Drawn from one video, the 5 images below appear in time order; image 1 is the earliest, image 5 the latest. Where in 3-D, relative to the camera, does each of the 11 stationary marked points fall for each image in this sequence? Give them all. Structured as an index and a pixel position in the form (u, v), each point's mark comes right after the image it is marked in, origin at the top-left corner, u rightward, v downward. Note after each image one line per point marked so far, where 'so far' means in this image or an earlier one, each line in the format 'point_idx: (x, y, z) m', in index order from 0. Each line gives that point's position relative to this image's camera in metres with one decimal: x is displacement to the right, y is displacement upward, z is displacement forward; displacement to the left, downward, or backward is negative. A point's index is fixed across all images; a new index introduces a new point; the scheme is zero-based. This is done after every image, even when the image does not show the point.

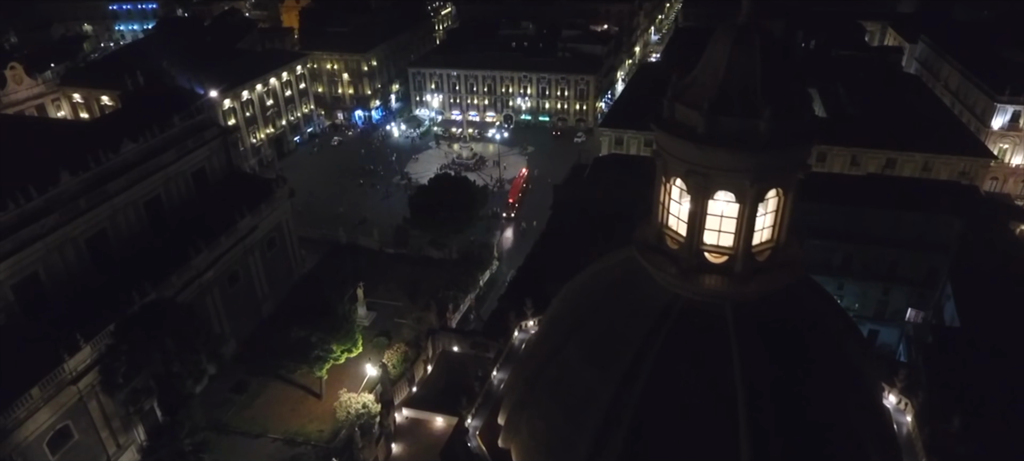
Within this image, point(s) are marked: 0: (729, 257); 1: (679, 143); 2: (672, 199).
0: (+5.3, -0.6, +15.8) m
1: (+3.8, +2.0, +14.8) m
2: (+4.0, +0.8, +16.1) m
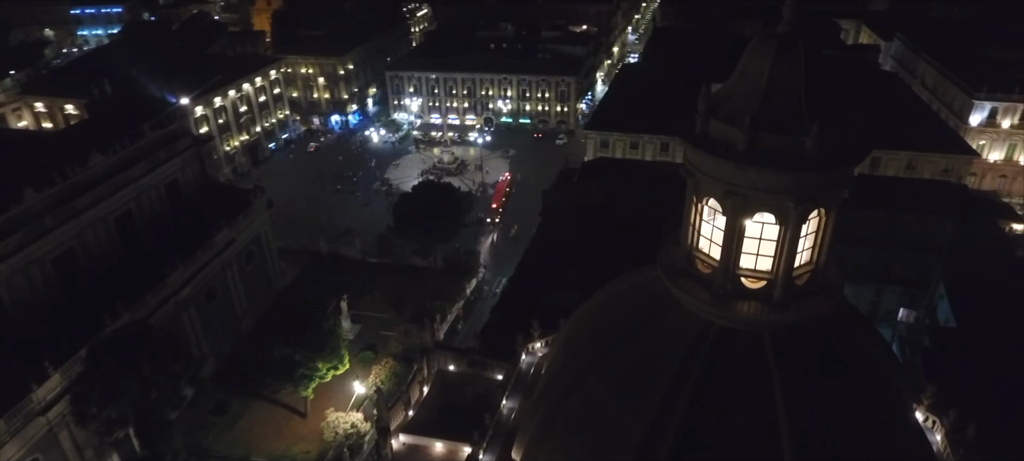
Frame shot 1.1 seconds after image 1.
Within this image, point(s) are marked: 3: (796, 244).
0: (+5.8, -1.2, +14.7) m
1: (+4.2, +1.5, +13.6) m
2: (+4.4, +0.3, +15.0) m
3: (+6.1, -0.3, +14.0) m
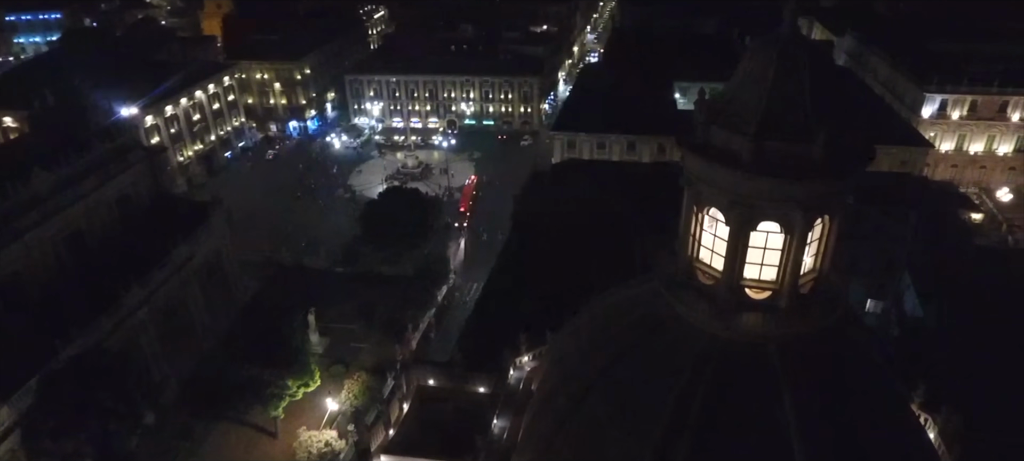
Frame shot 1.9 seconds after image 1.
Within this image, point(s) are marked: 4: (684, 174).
0: (+5.7, -1.3, +14.2) m
1: (+4.1, +1.2, +13.0) m
2: (+4.3, 0.0, +14.4) m
3: (+6.0, -0.5, +13.5) m
4: (+3.8, +1.2, +14.3) m
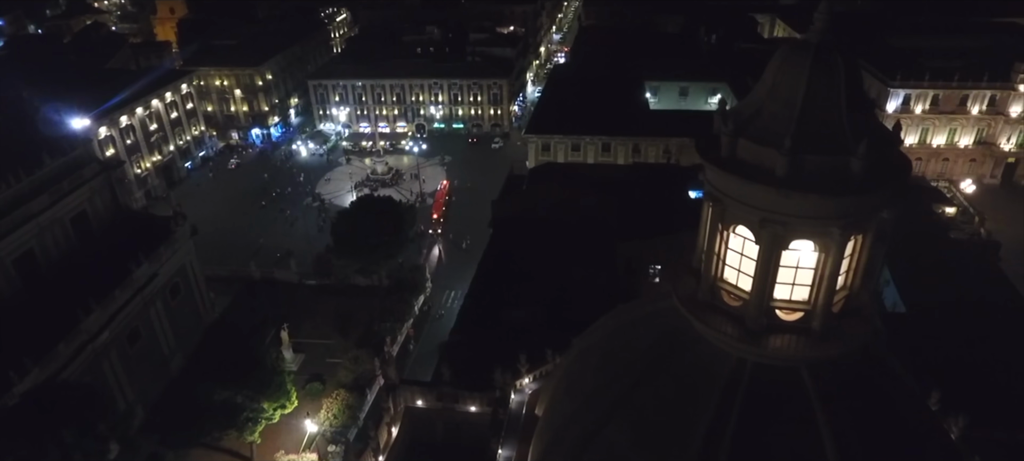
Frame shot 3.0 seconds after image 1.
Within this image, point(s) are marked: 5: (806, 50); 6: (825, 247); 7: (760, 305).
0: (+6.0, -1.7, +13.4) m
1: (+4.4, +0.8, +12.1) m
2: (+4.5, -0.3, +13.5) m
3: (+6.3, -0.8, +12.7) m
4: (+4.0, +0.8, +13.4) m
5: (+5.3, +3.2, +11.7) m
6: (+6.0, -0.3, +12.5) m
7: (+5.0, -1.5, +13.2) m
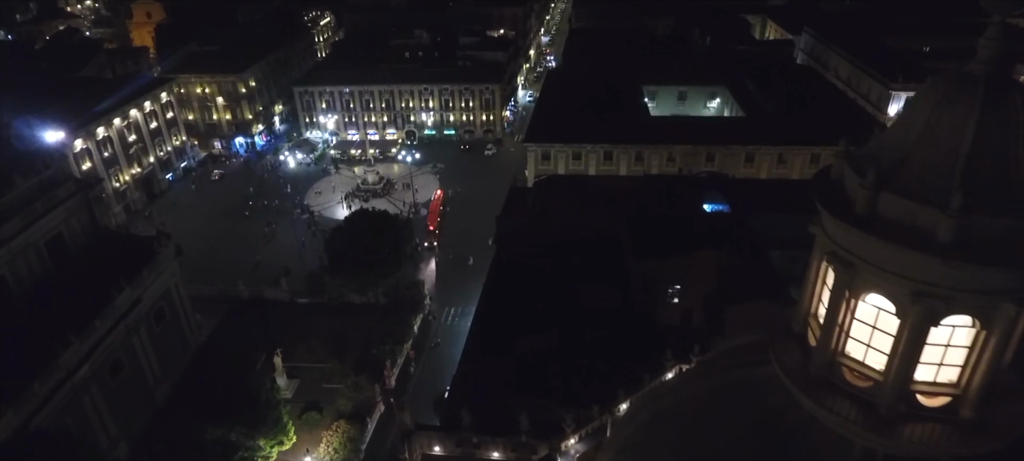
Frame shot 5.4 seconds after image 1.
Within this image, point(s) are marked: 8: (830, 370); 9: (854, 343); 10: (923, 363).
0: (+7.4, -2.8, +11.2) m
1: (+5.8, -0.3, +9.9) m
2: (+5.9, -1.5, +11.2) m
3: (+7.8, -1.9, +10.5) m
4: (+5.4, -0.3, +11.1) m
5: (+6.7, +2.1, +9.4) m
6: (+7.4, -1.4, +10.2) m
7: (+6.4, -2.6, +11.0) m
8: (+5.7, -2.5, +11.8) m
9: (+6.0, -1.9, +11.4) m
10: (+6.8, -2.2, +10.9) m
